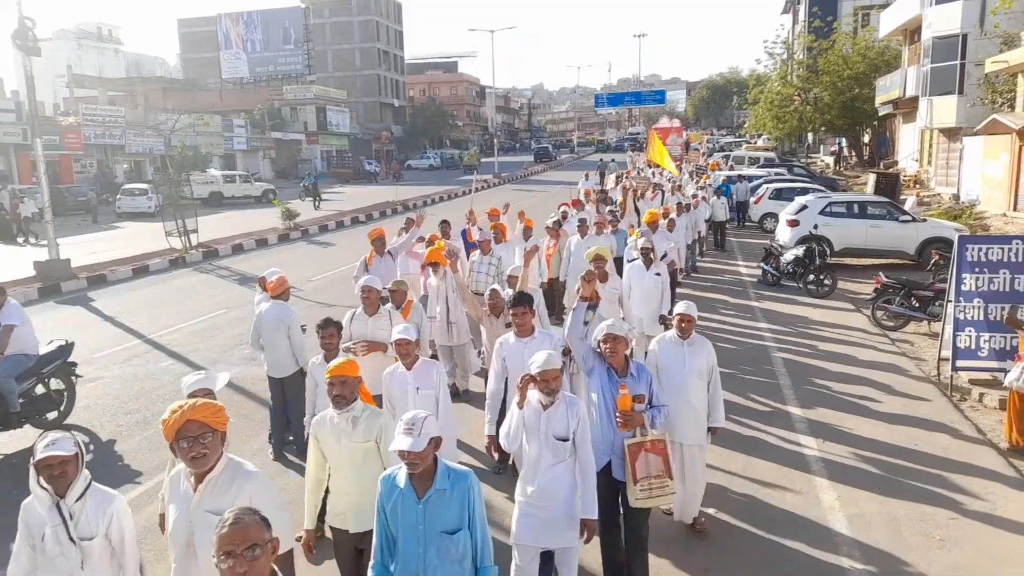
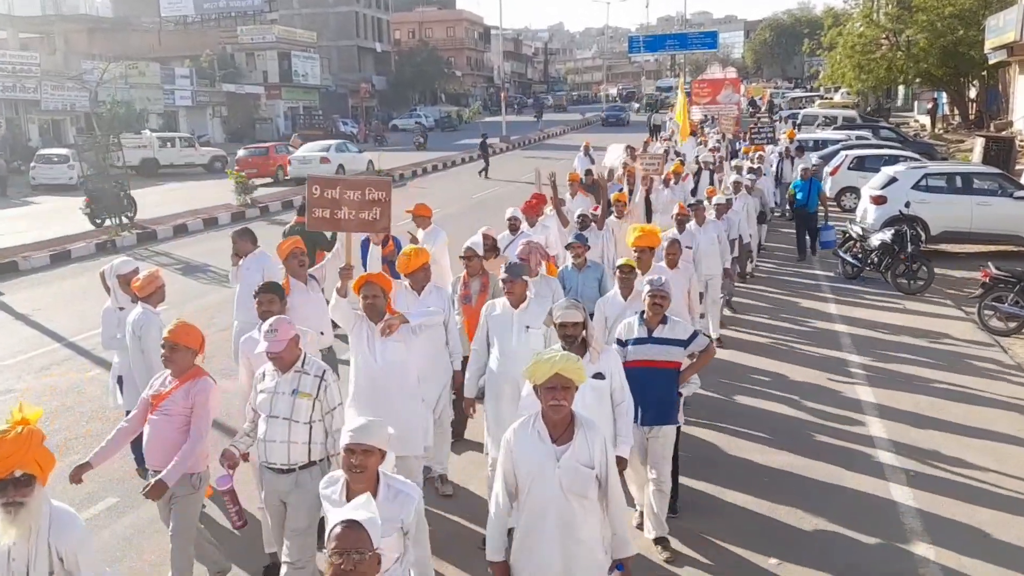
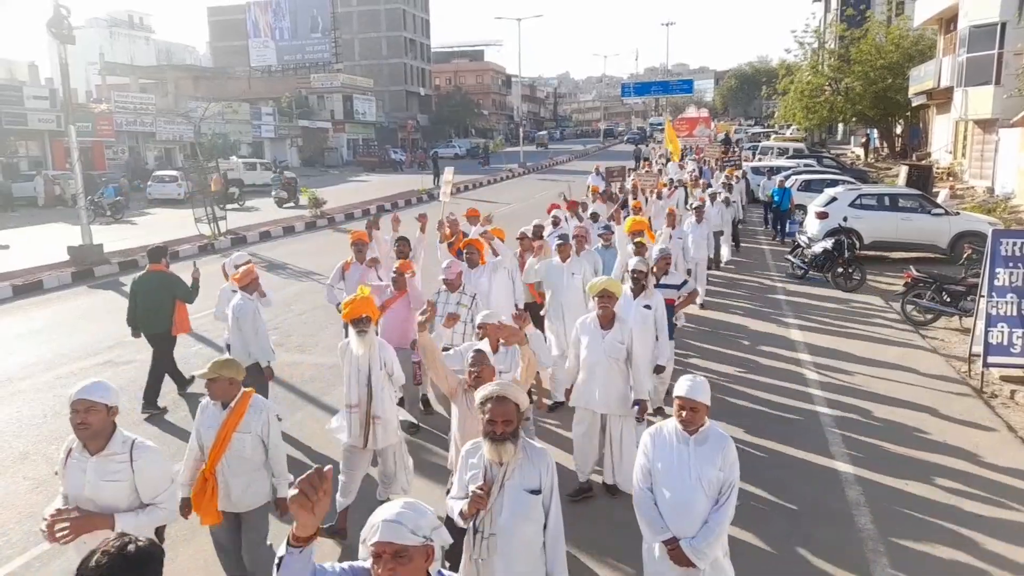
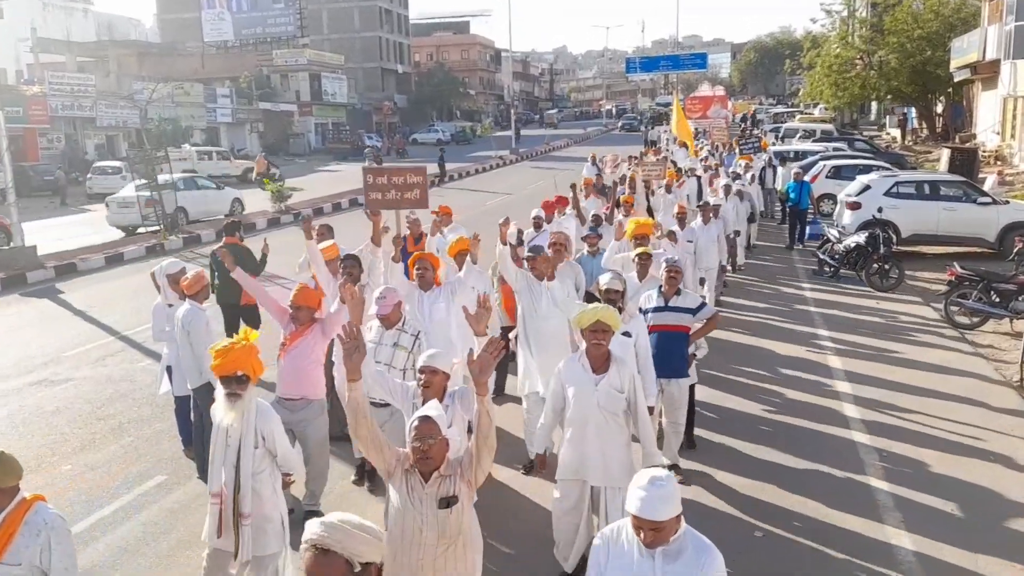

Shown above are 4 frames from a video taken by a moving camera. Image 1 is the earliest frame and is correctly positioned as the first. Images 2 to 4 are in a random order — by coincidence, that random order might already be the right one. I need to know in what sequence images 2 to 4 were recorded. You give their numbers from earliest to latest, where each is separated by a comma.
3, 4, 2
